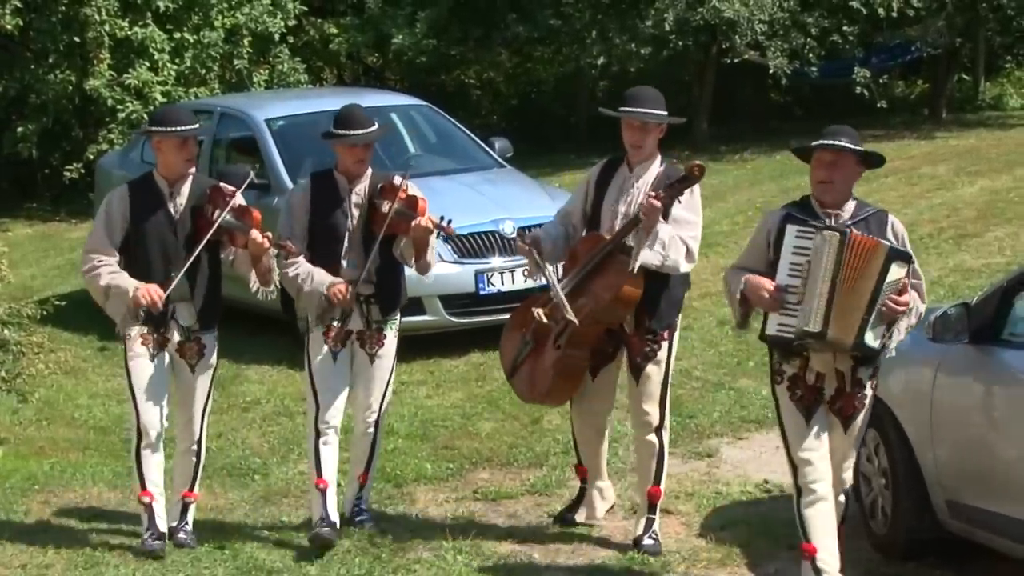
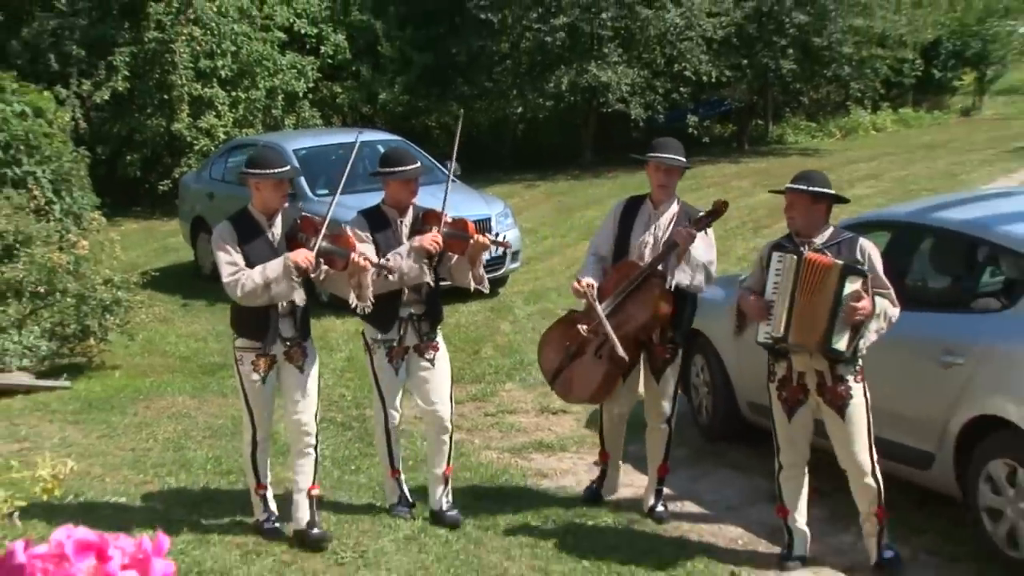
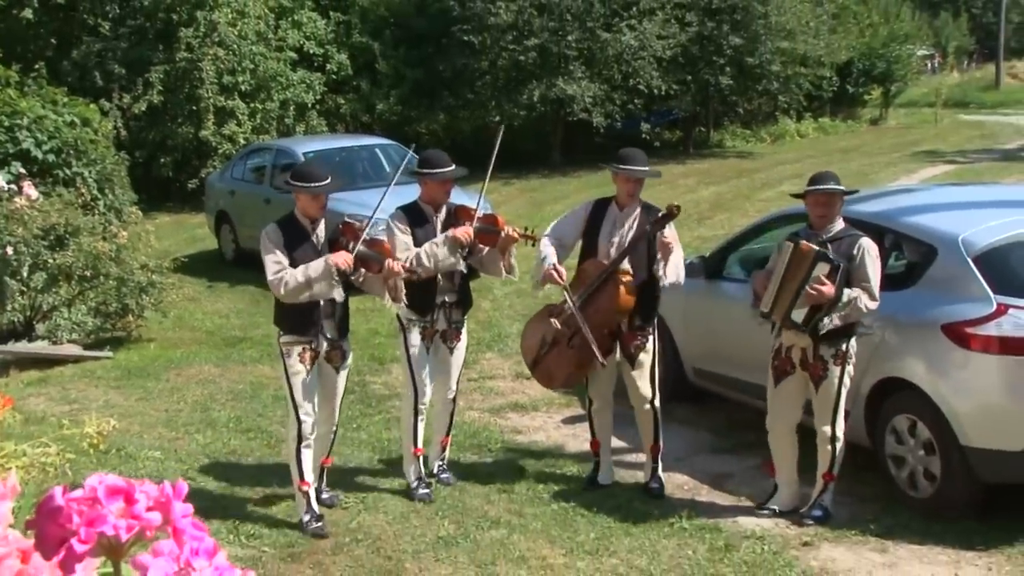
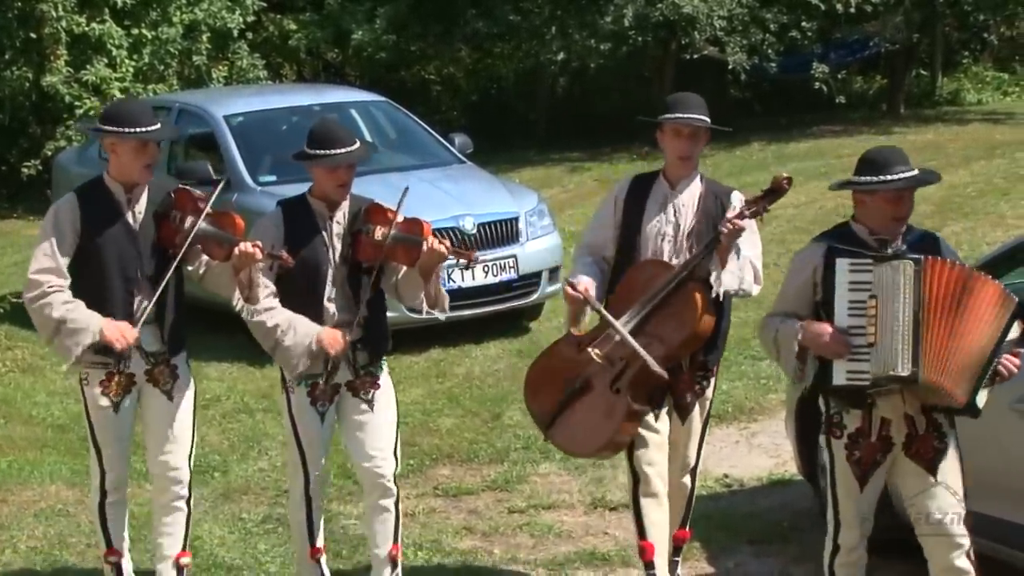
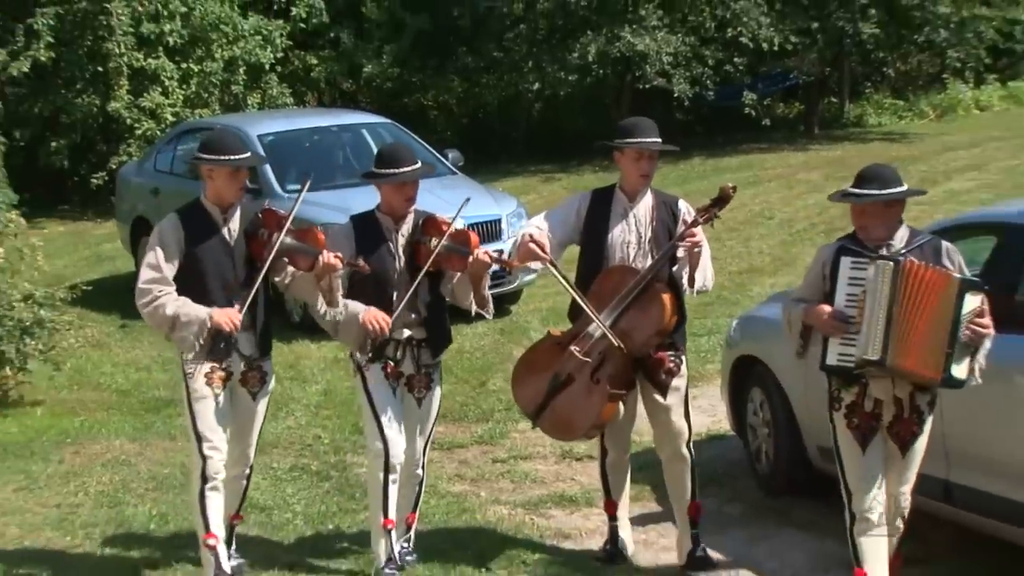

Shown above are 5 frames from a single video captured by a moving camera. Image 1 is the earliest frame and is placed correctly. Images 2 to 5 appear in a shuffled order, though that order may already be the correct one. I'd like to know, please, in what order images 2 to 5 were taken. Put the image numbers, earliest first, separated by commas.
4, 5, 2, 3
